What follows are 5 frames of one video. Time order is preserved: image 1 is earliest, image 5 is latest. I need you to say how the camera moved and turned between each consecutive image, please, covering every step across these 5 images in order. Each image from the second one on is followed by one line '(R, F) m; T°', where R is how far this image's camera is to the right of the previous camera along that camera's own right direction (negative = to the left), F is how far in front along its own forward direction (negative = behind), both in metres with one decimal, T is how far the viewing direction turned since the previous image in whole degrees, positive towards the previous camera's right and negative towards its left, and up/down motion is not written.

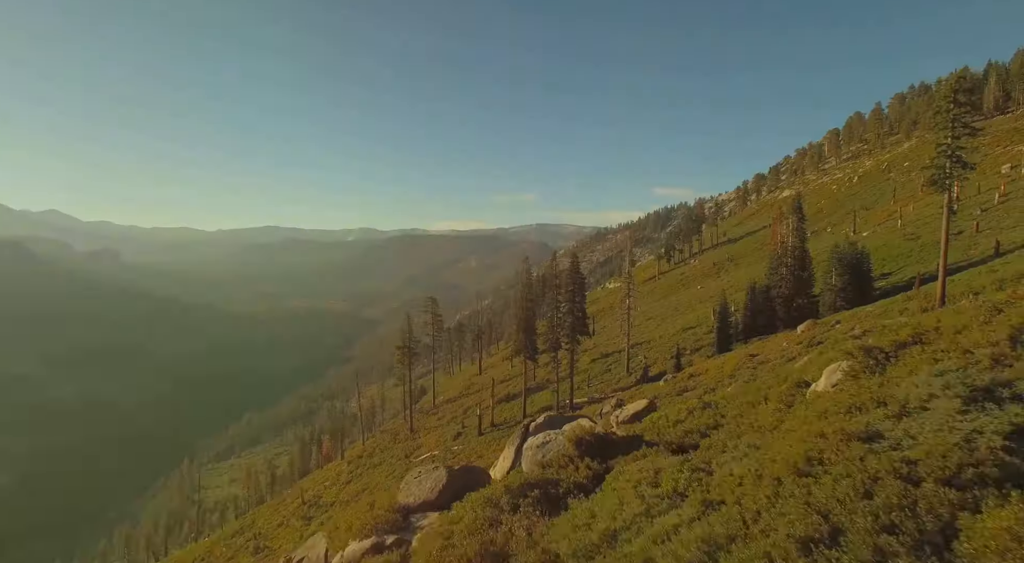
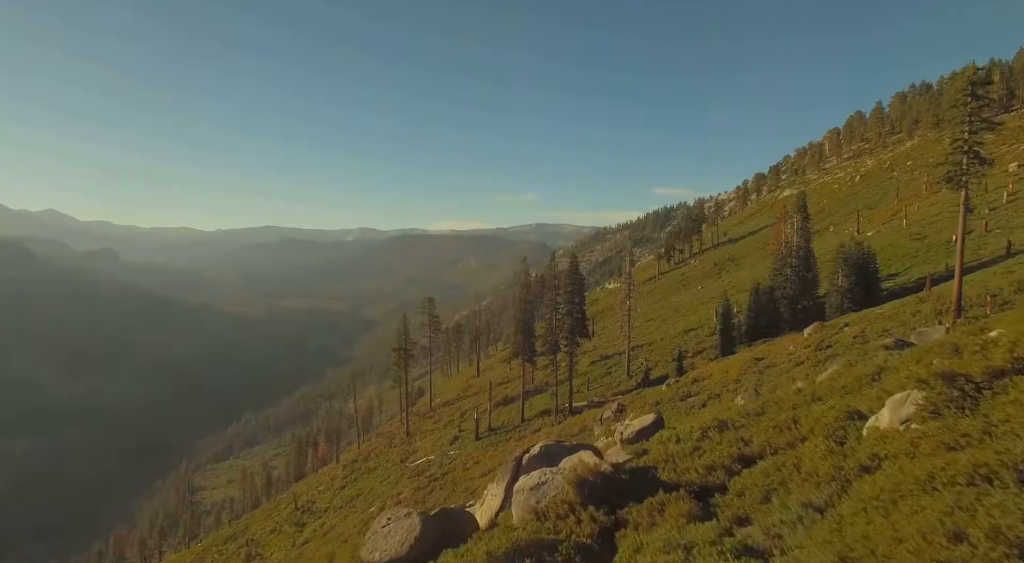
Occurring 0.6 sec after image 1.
(+0.1, +1.3) m; 0°
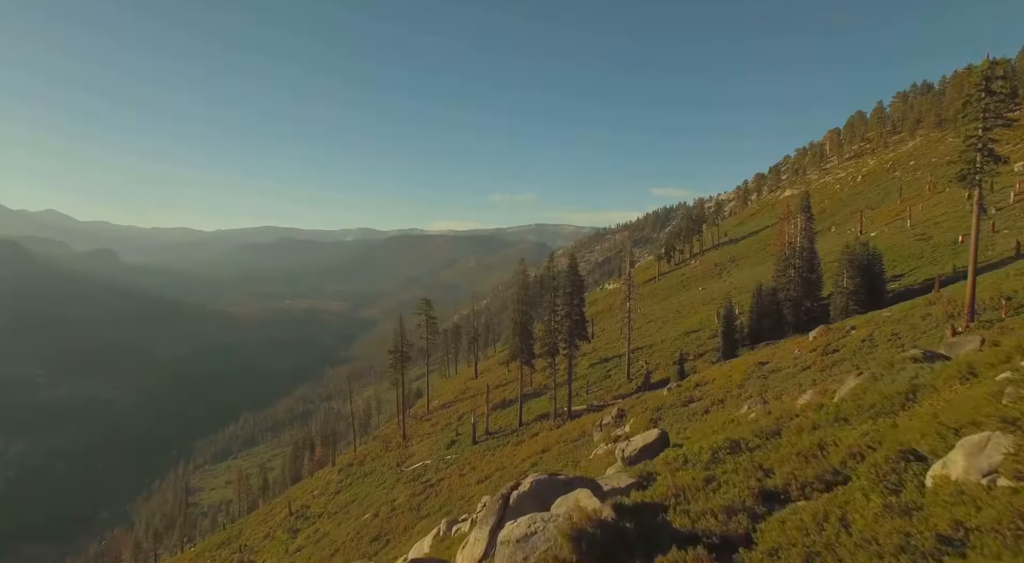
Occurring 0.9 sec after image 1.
(+0.2, +1.1) m; 0°
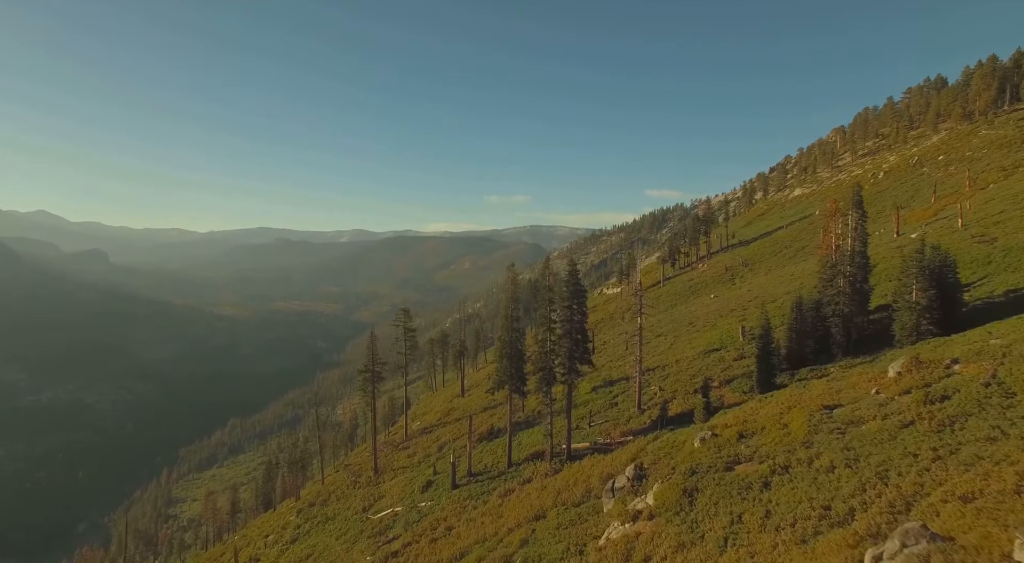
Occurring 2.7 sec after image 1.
(+0.6, +9.4) m; 0°
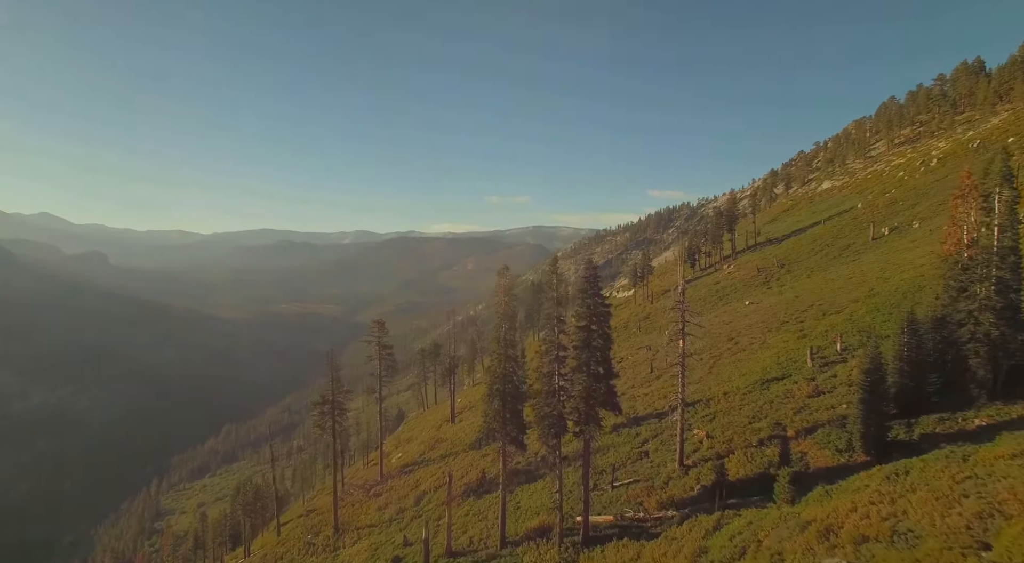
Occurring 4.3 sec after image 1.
(+0.6, +12.7) m; 0°
